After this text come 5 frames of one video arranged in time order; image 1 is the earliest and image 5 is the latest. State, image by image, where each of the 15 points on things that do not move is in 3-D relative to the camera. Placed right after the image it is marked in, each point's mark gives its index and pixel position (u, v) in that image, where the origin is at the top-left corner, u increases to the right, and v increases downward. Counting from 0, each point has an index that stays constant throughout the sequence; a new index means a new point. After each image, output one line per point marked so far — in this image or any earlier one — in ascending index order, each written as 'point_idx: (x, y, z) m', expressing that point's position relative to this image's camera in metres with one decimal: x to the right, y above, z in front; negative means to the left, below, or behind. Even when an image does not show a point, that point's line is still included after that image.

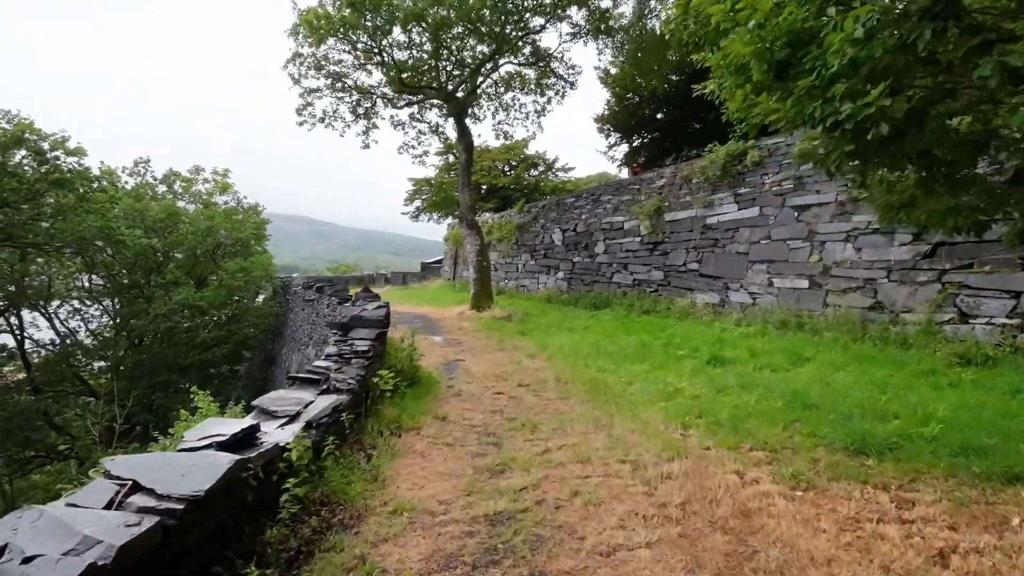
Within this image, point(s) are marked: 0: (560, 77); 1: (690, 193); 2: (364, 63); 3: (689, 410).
0: (+1.2, +5.4, +14.3) m
1: (+3.0, +1.6, +9.5) m
2: (-3.4, +5.1, +12.8) m
3: (+1.3, -0.9, +4.0) m
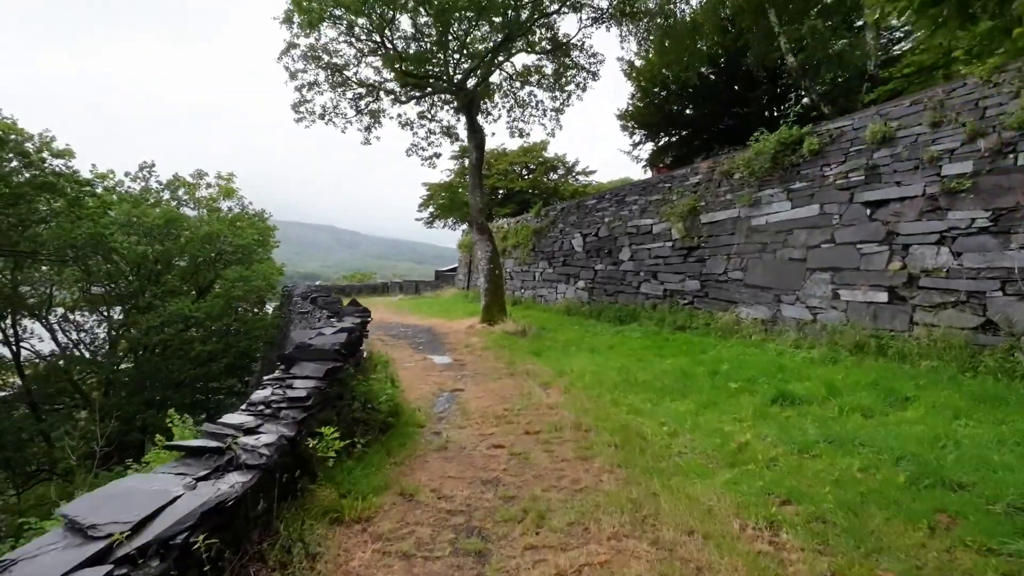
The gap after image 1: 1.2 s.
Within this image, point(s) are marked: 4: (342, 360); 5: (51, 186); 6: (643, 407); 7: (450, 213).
0: (+1.6, +5.1, +13.1) m
1: (+3.2, +1.4, +8.2) m
2: (-3.1, +4.9, +11.7) m
3: (+1.3, -1.0, +2.7) m
4: (-1.0, -0.4, +3.4) m
5: (-10.6, +2.4, +12.9) m
6: (+1.0, -0.9, +4.4) m
7: (-2.0, +2.5, +18.4) m
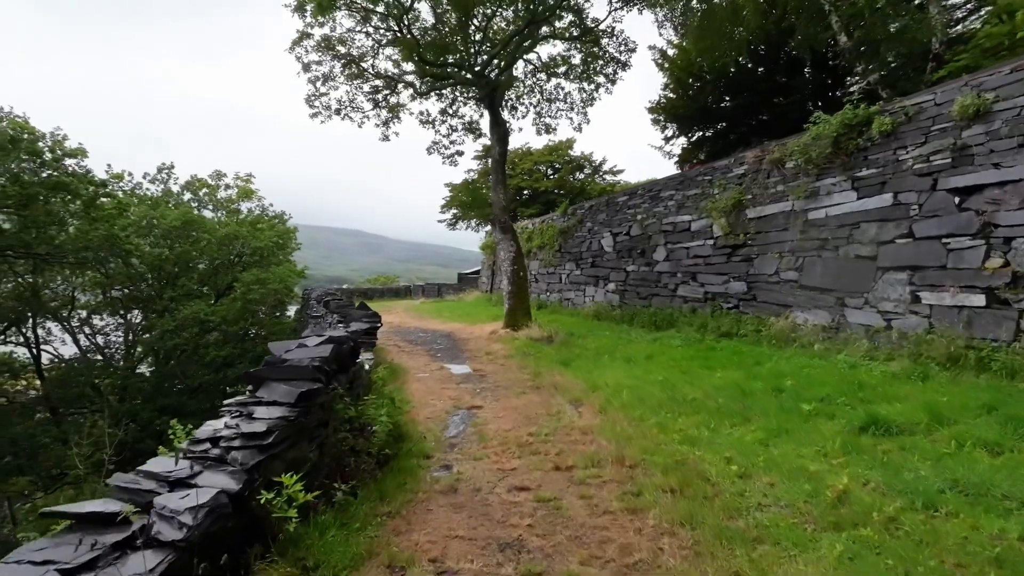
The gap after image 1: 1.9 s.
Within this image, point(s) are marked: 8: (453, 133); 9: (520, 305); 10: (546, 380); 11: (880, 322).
0: (+2.2, +5.1, +12.3) m
1: (+3.5, +1.4, +7.3) m
2: (-2.6, +4.8, +11.2) m
3: (+1.4, -1.0, +1.9) m
4: (-0.9, -0.4, +2.7) m
5: (-10.1, +2.3, +12.6) m
6: (+1.2, -0.9, +3.6) m
7: (-1.2, +2.4, +17.8) m
8: (-1.4, +3.8, +13.6) m
9: (+0.2, -0.3, +10.7) m
10: (+0.3, -1.0, +5.8) m
11: (+3.8, -0.4, +5.8) m
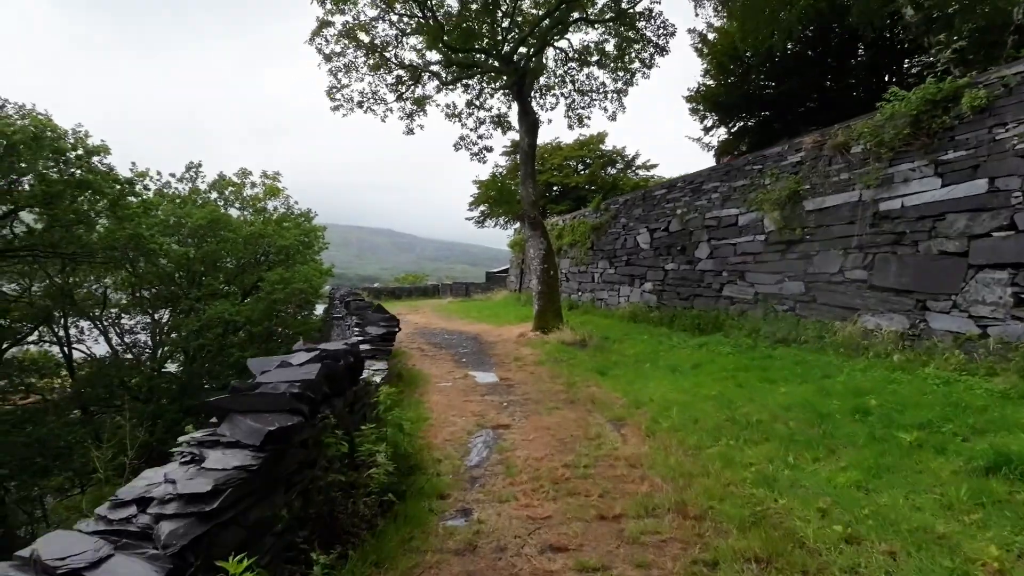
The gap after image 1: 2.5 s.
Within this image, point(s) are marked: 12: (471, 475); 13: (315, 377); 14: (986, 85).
0: (+2.8, +5.1, +11.5) m
1: (+3.9, +1.4, +6.5) m
2: (-2.0, +4.8, +10.6) m
3: (+1.4, -1.0, +1.2) m
4: (-0.8, -0.5, +2.1) m
5: (-9.4, +2.3, +12.5) m
6: (+1.4, -1.0, +2.9) m
7: (-0.3, +2.4, +17.2) m
8: (-0.7, +3.8, +13.1) m
9: (+0.7, -0.3, +10.1) m
10: (+0.6, -1.0, +5.2) m
11: (+4.1, -0.4, +5.0) m
12: (-0.2, -1.0, +3.1) m
13: (-0.8, -0.4, +2.3) m
14: (+4.3, +1.8, +5.1) m
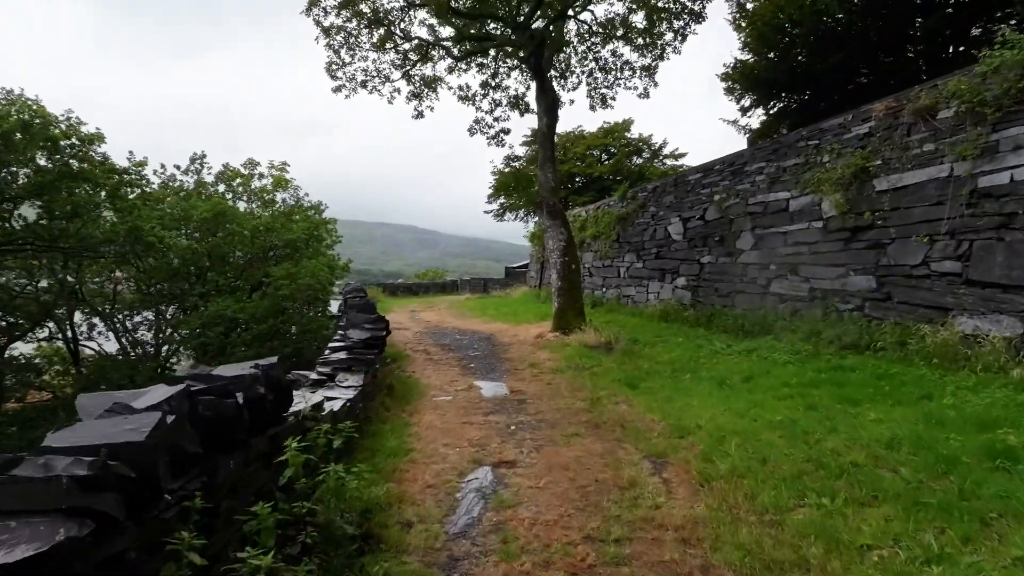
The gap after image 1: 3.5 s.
0: (+3.1, +5.2, +10.4) m
1: (+4.0, +1.4, +5.3) m
2: (-1.7, +4.9, +9.7) m
3: (+1.4, -1.0, +0.2) m
4: (-0.8, -0.4, +1.2) m
5: (-9.1, +2.4, +11.9) m
6: (+1.4, -0.9, +1.9) m
7: (+0.2, +2.5, +16.2) m
8: (-0.3, +3.9, +12.1) m
9: (+1.0, -0.3, +9.0) m
10: (+0.7, -0.9, +4.2) m
11: (+4.2, -0.3, +3.8) m
12: (-0.2, -1.0, +2.1) m
13: (-0.8, -0.3, +1.3) m
14: (+4.4, +1.9, +3.9) m
